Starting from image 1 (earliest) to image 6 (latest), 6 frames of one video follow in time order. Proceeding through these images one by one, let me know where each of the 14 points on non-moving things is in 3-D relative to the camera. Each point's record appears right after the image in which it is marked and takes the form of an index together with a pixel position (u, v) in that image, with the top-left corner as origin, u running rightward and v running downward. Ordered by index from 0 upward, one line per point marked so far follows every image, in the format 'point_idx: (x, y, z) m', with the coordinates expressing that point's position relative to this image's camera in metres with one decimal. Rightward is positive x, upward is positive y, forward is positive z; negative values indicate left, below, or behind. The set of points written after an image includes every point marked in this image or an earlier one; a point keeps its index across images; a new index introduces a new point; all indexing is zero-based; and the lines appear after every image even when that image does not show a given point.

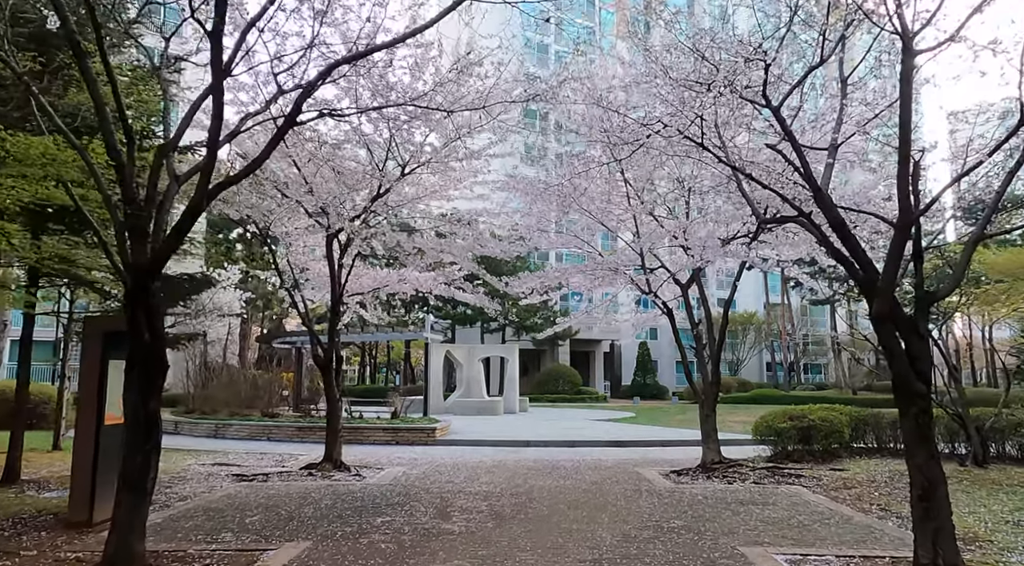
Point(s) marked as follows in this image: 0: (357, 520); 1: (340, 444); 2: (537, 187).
0: (-1.3, -2.0, +5.7) m
1: (-2.1, -2.0, +8.5) m
2: (+0.3, +1.2, +8.8) m
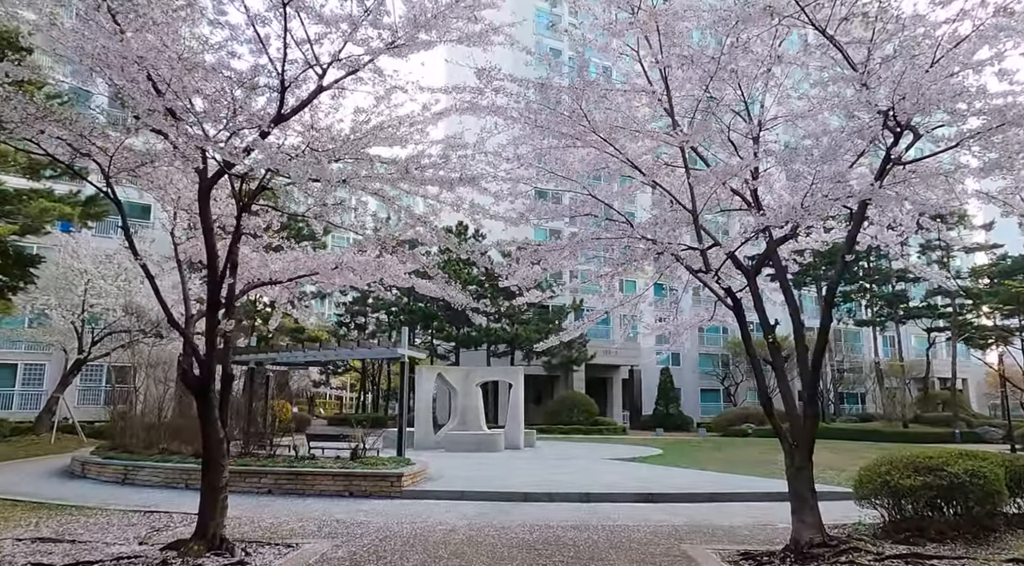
0: (-1.5, -1.7, +2.7) m
1: (-2.3, -1.8, +5.5) m
2: (+0.2, +1.4, +5.8) m
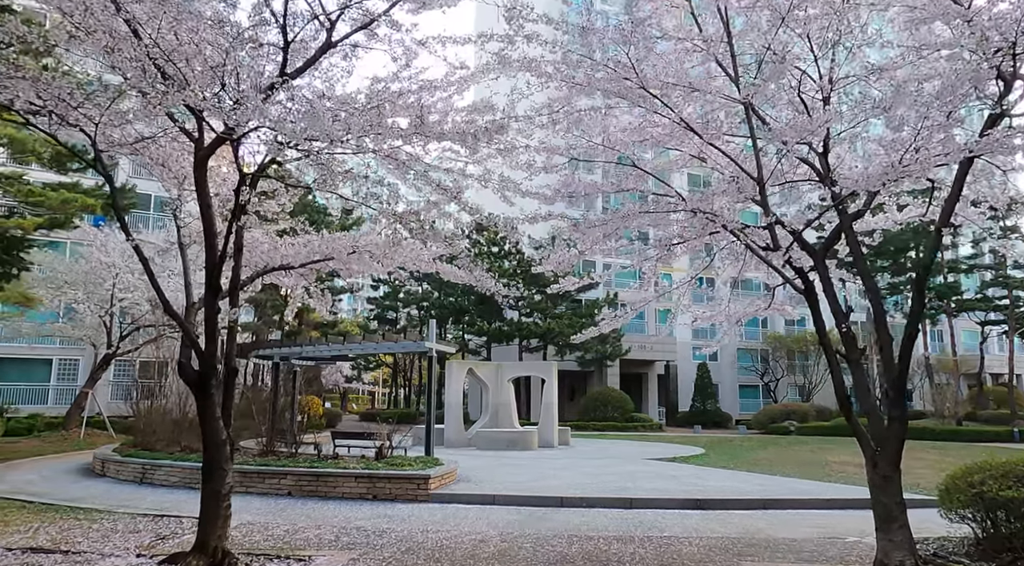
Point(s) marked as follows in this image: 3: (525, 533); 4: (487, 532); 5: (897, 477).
0: (-1.4, -1.6, +2.1) m
1: (-2.0, -1.7, +4.9) m
2: (+0.4, +1.6, +5.1) m
3: (+0.1, -2.3, +6.4) m
4: (-0.2, -2.3, +6.5) m
5: (+2.6, -1.3, +4.7) m
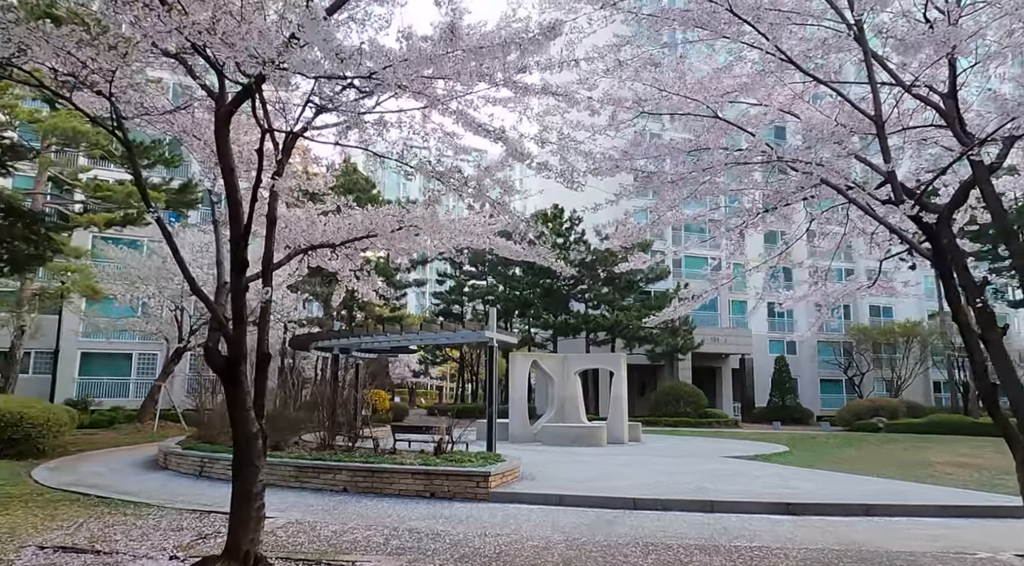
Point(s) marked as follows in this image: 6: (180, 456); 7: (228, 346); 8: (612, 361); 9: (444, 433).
0: (-1.2, -1.4, +1.5) m
1: (-1.6, -1.5, +4.4) m
2: (+0.8, +1.7, +4.4) m
3: (+0.7, -2.1, +5.7) m
4: (+0.3, -2.2, +5.9) m
5: (+2.9, -1.1, +3.8) m
6: (-4.9, -2.5, +10.2) m
7: (-1.8, -0.4, +4.5) m
8: (+2.3, -1.8, +15.8) m
9: (-1.0, -2.2, +10.0) m
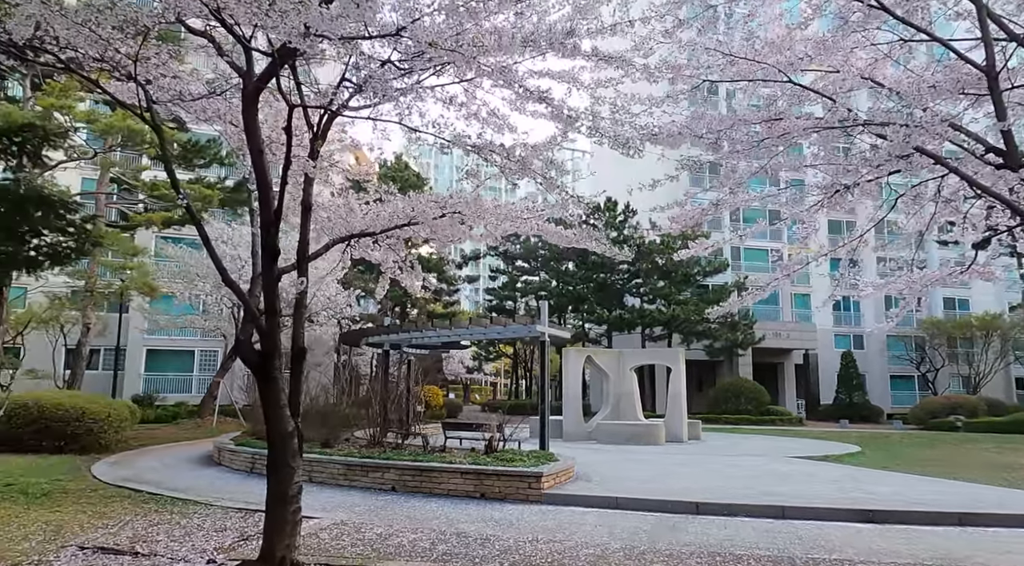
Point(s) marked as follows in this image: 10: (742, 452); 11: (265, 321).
0: (-1.2, -1.4, +1.3) m
1: (-1.3, -1.5, +4.2) m
2: (+1.1, +1.8, +3.9) m
3: (+1.1, -2.0, +5.3) m
4: (+0.8, -2.1, +5.5) m
5: (+3.2, -1.0, +3.1) m
6: (-4.1, -2.5, +10.1) m
7: (-1.5, -0.3, +4.2) m
8: (+3.5, -1.6, +15.2) m
9: (-0.2, -2.0, +9.6) m
10: (+4.4, -3.2, +13.2) m
11: (-1.5, -0.2, +4.3) m
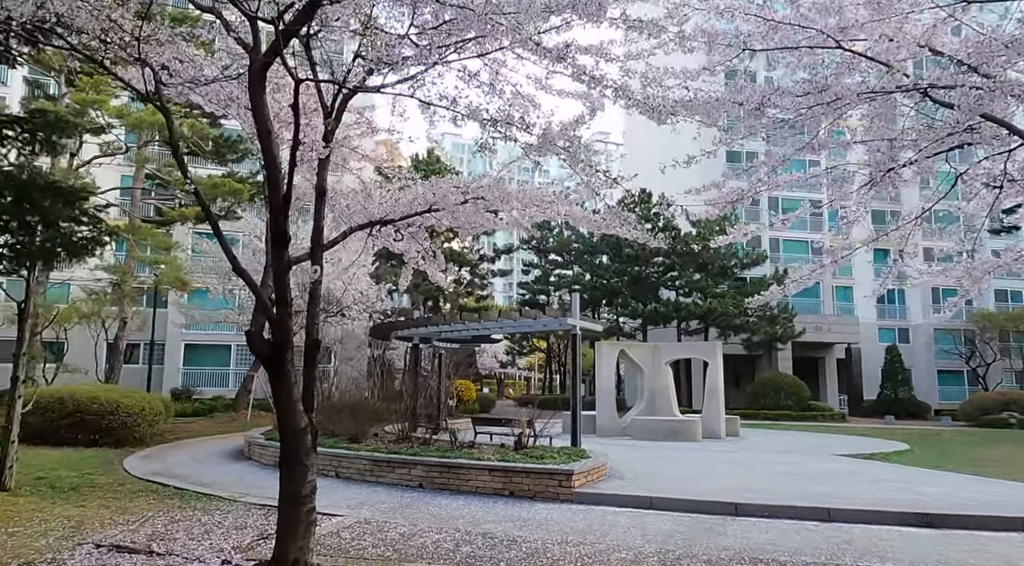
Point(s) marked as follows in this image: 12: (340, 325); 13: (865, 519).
0: (-1.2, -1.3, +1.1) m
1: (-1.2, -1.4, +4.0) m
2: (+1.2, +1.9, +3.6) m
3: (+1.3, -1.9, +5.0) m
4: (+1.0, -2.0, +5.2) m
5: (+3.3, -0.9, +2.7) m
6: (-3.7, -2.4, +10.1) m
7: (-1.4, -0.3, +4.0) m
8: (+4.1, -1.4, +14.7) m
9: (+0.2, -1.9, +9.4) m
10: (+5.0, -3.1, +12.7) m
11: (-1.4, -0.2, +4.1) m
12: (-3.9, -1.0, +15.8) m
13: (+3.1, -2.1, +6.1) m
